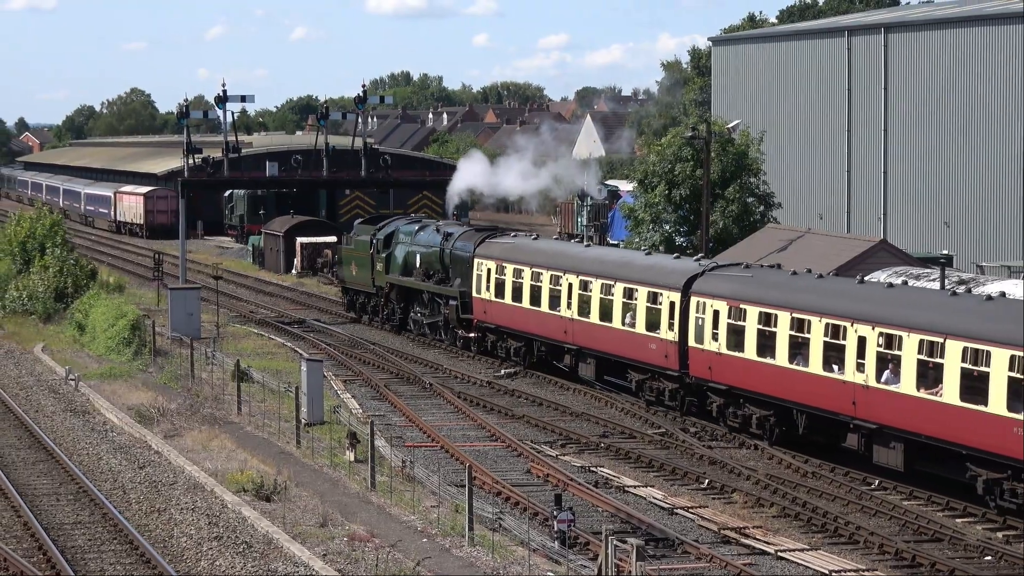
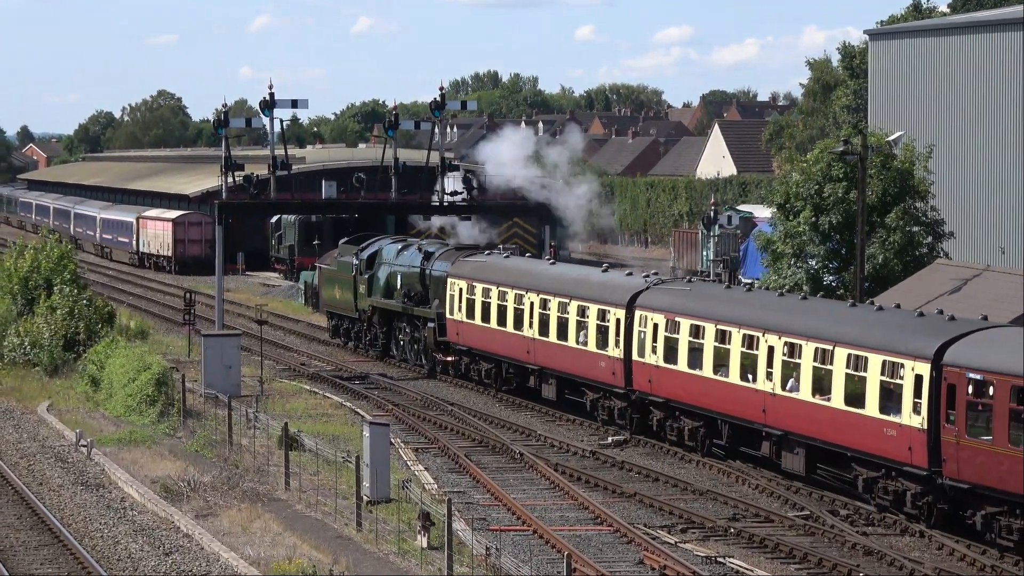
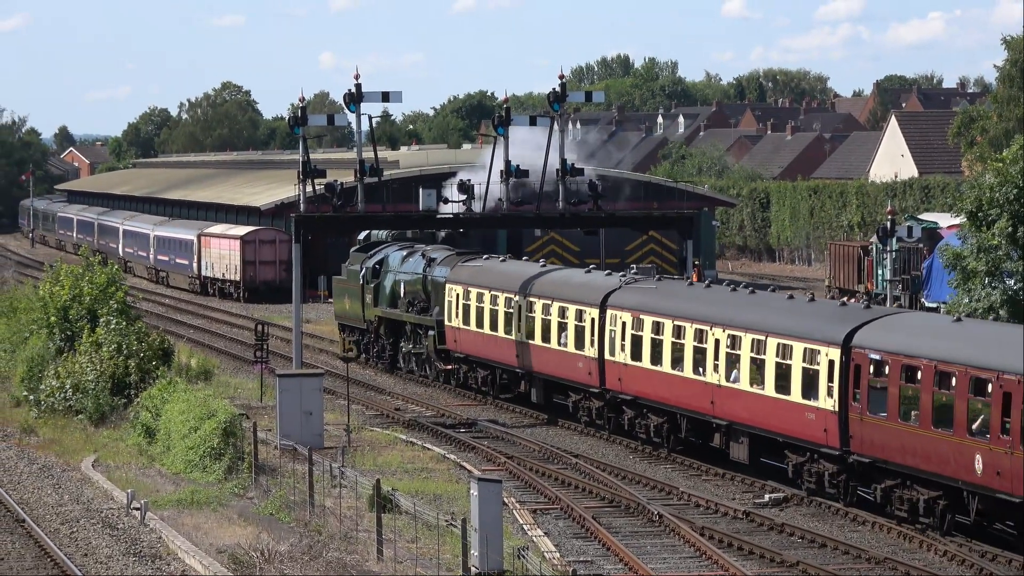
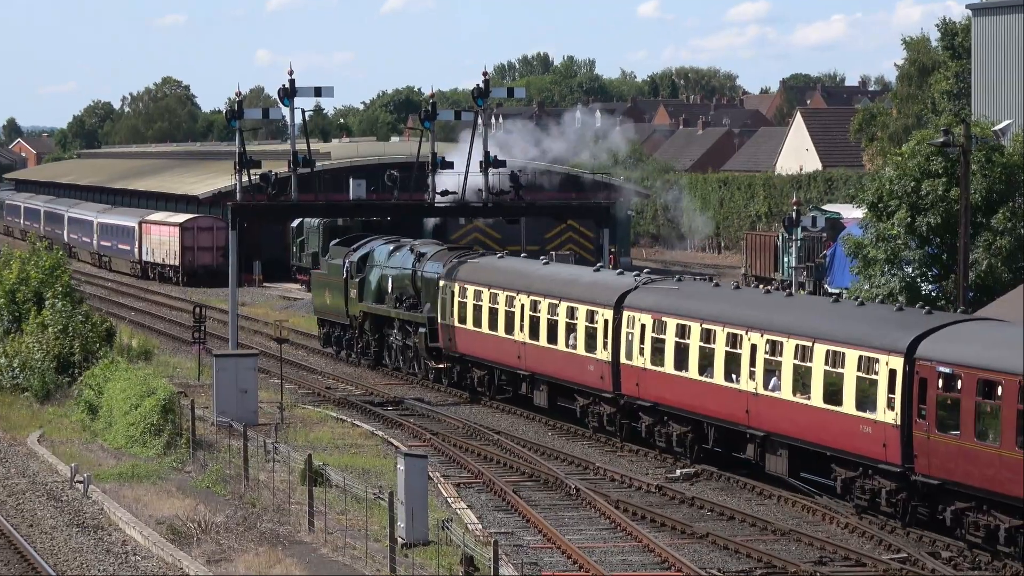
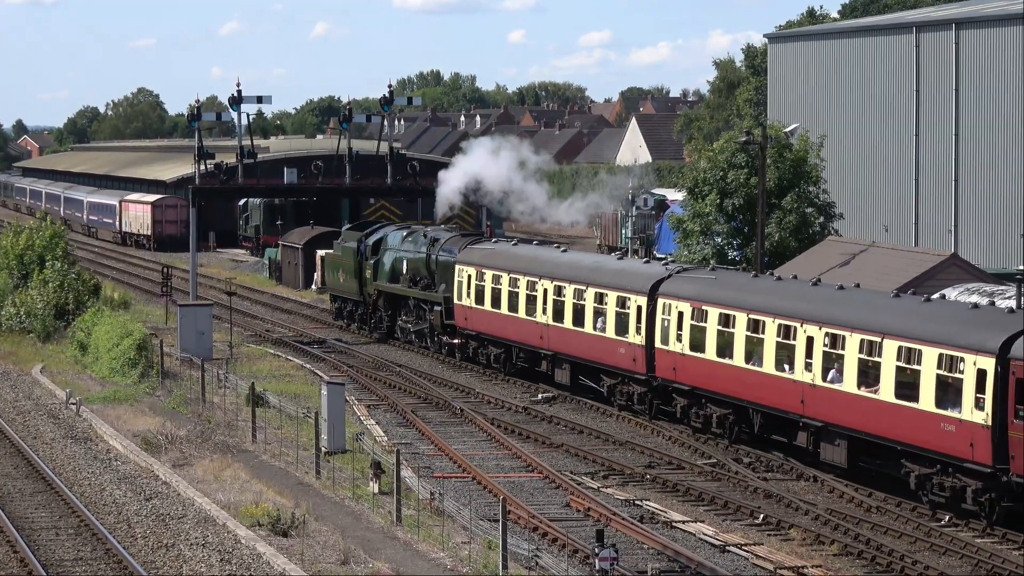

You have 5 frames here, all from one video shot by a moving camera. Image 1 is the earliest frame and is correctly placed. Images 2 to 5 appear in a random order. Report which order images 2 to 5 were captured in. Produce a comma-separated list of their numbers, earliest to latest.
5, 2, 4, 3
